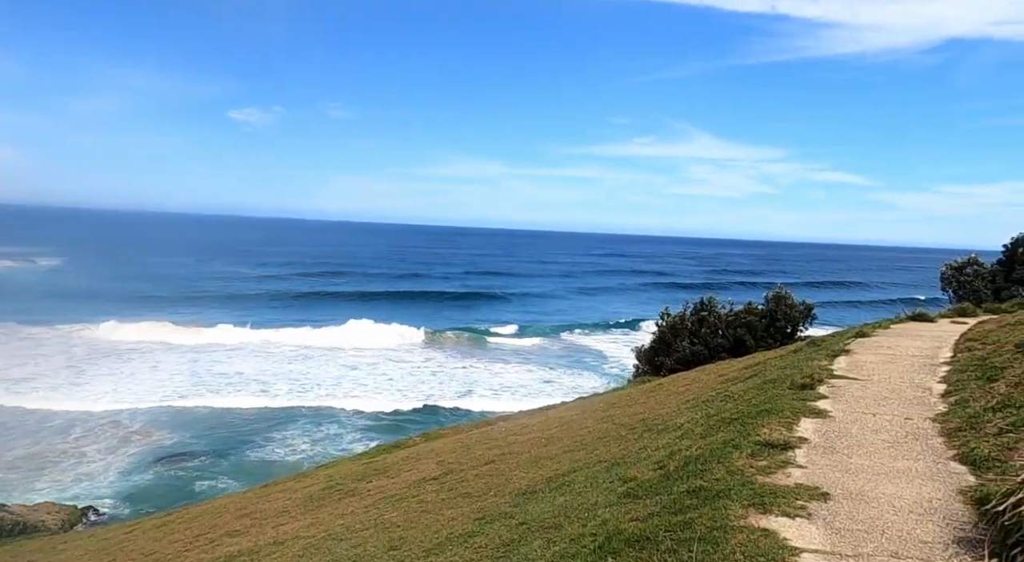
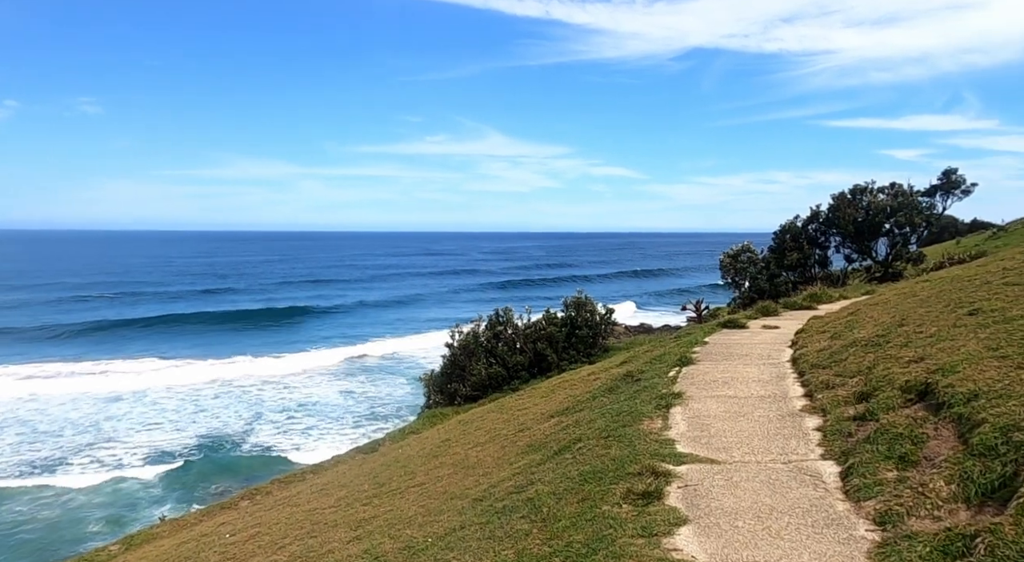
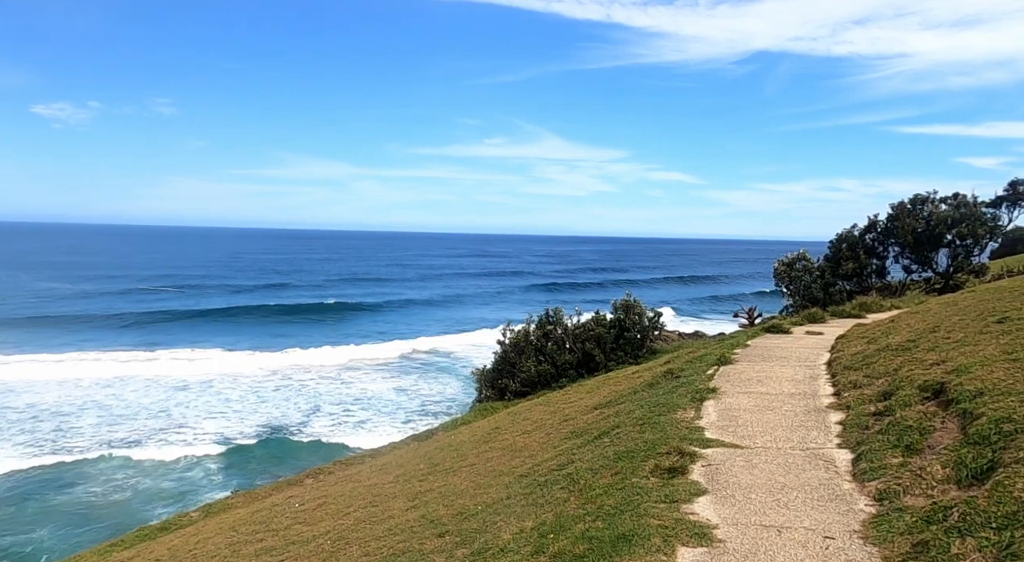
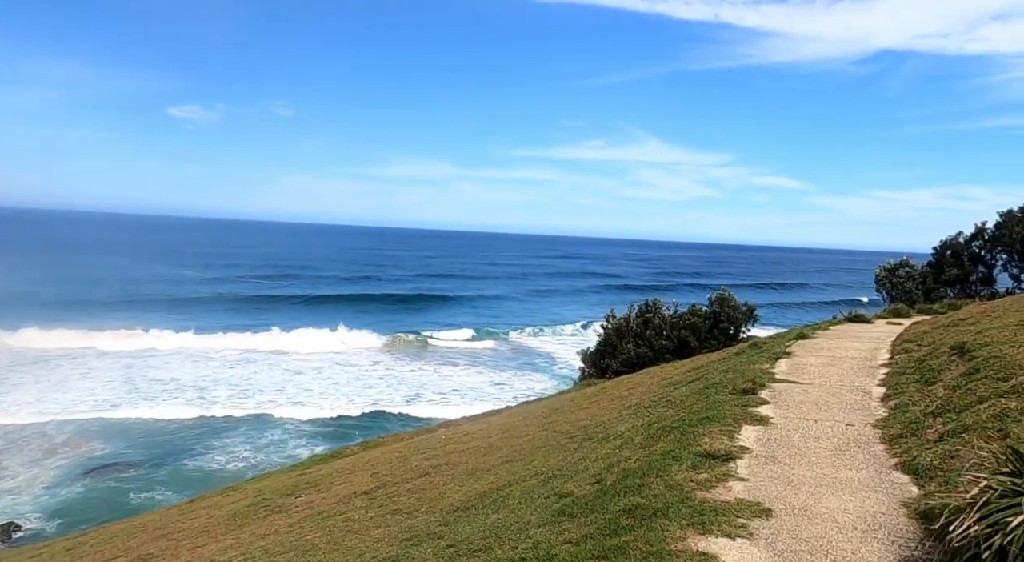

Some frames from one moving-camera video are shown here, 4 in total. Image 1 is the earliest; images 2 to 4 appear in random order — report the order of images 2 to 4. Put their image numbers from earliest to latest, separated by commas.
4, 3, 2
